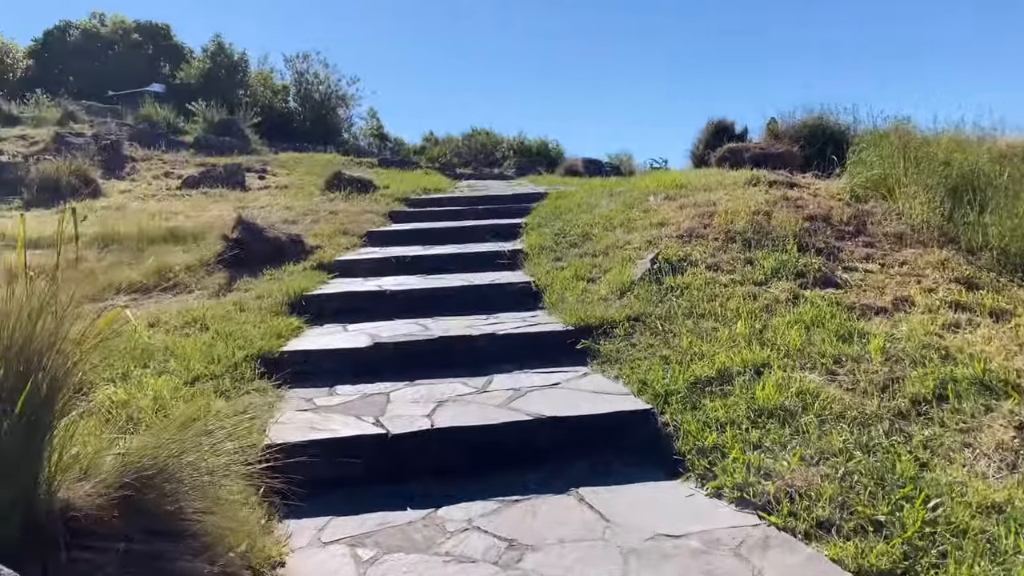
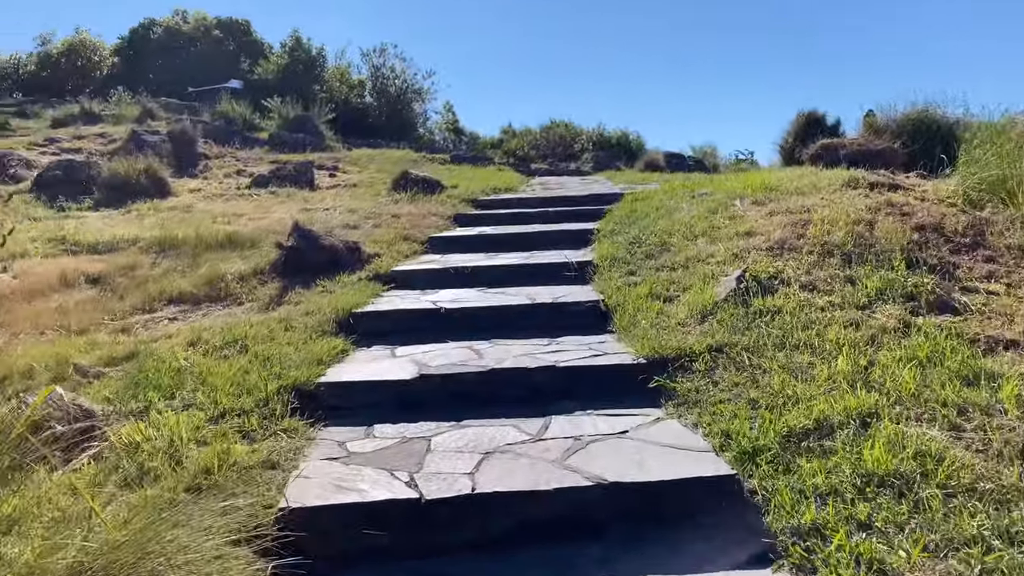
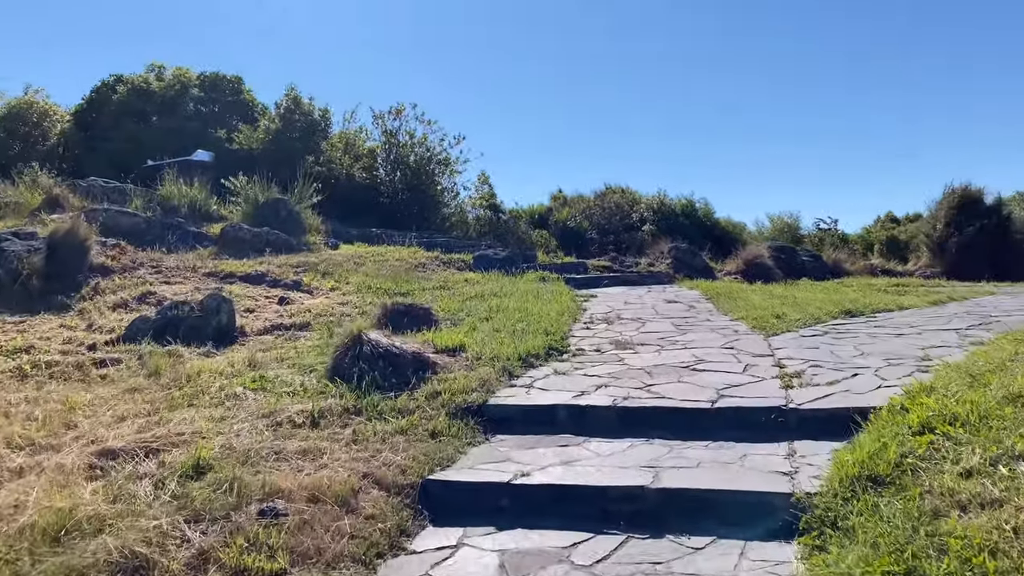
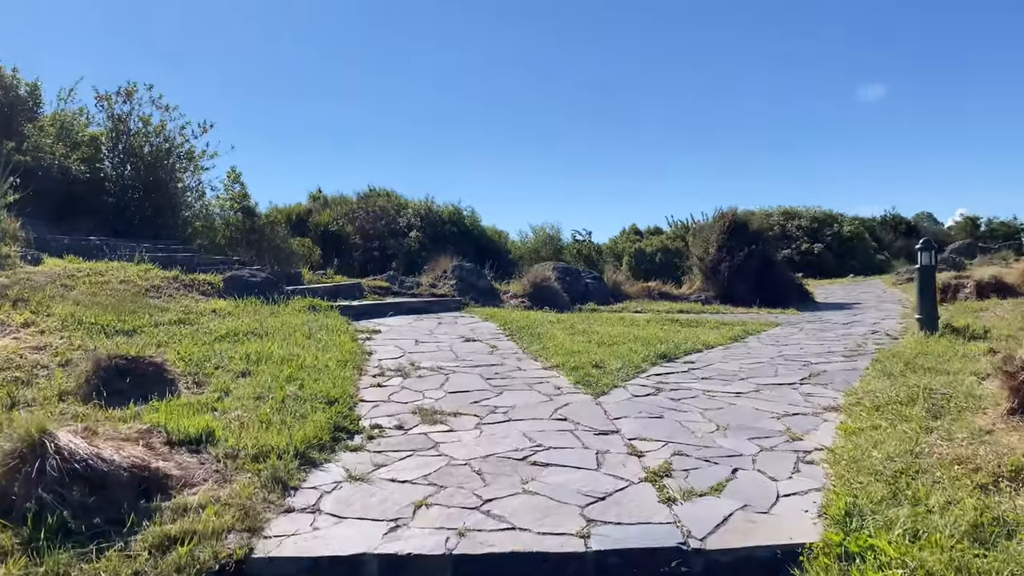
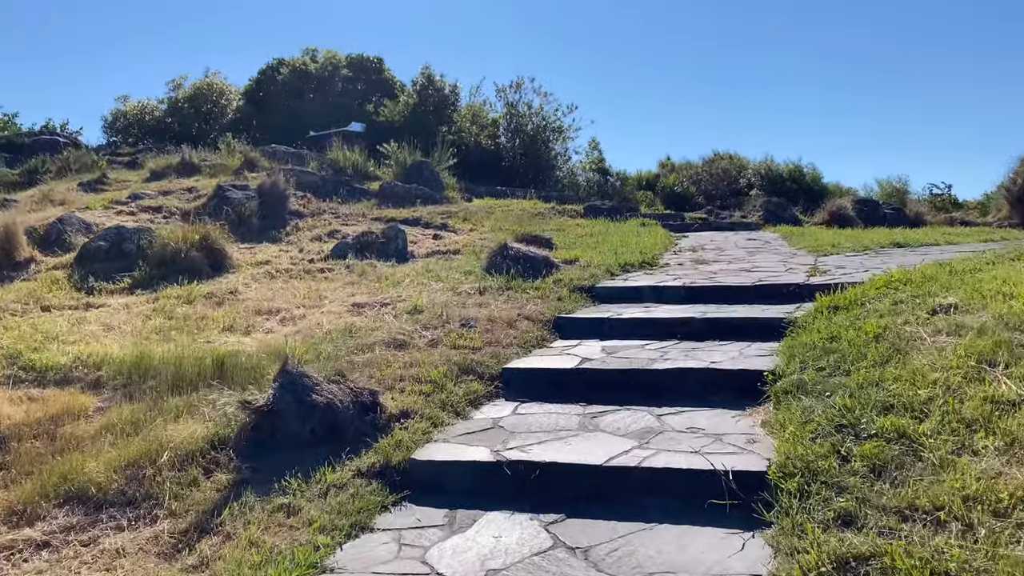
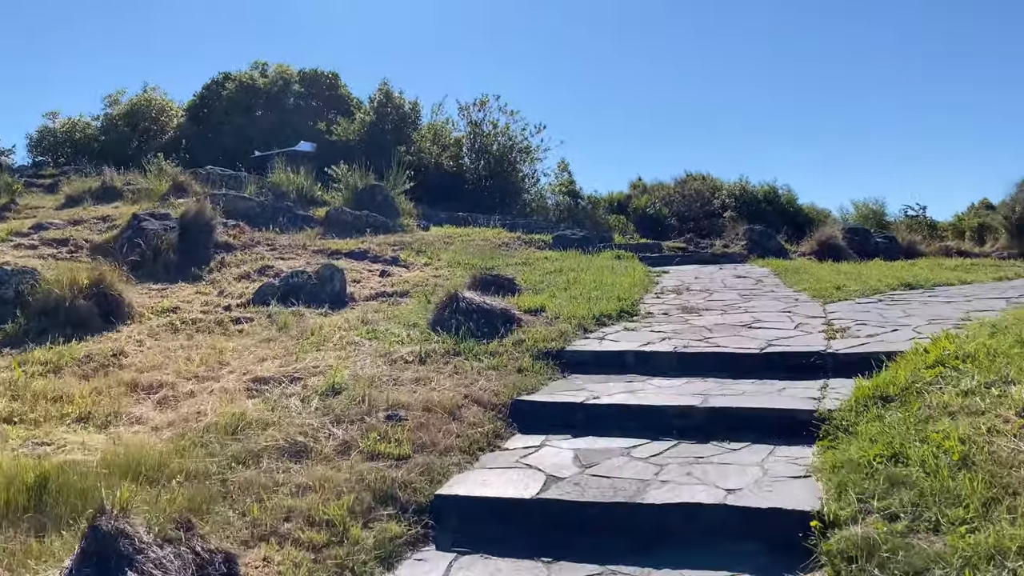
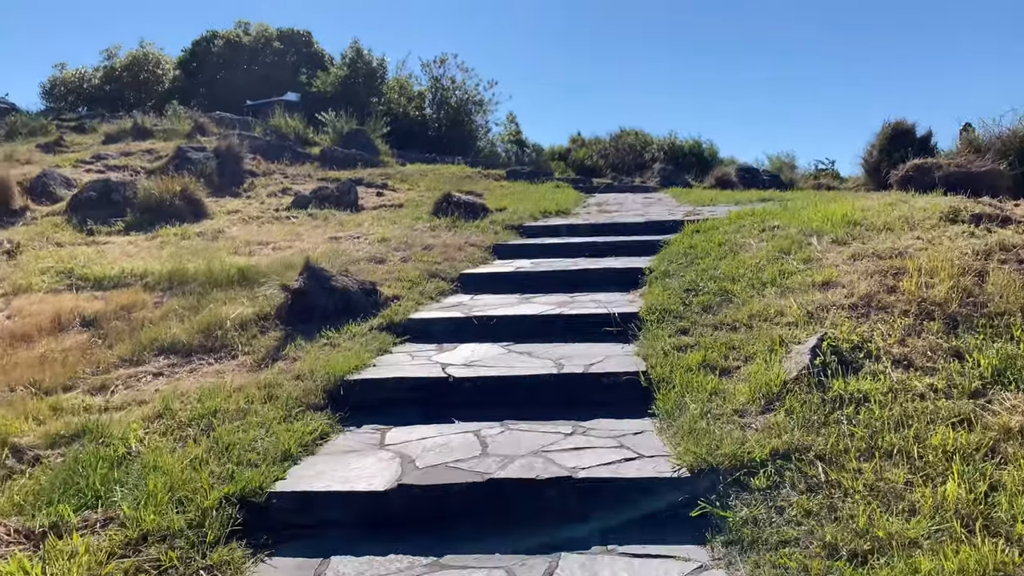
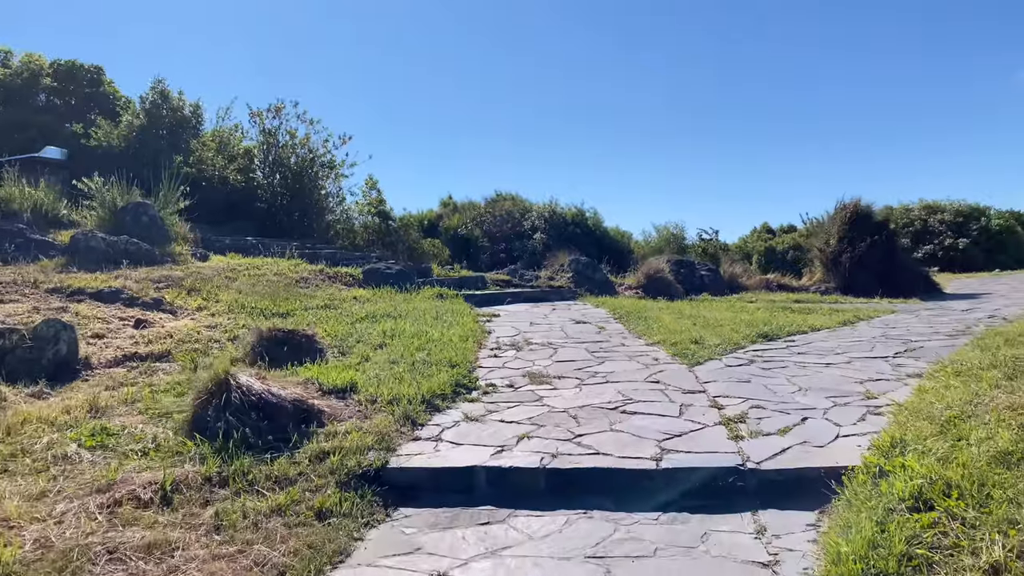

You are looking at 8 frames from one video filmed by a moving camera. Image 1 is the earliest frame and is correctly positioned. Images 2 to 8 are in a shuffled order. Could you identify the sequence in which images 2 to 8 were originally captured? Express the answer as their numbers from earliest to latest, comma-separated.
2, 7, 5, 6, 3, 8, 4
